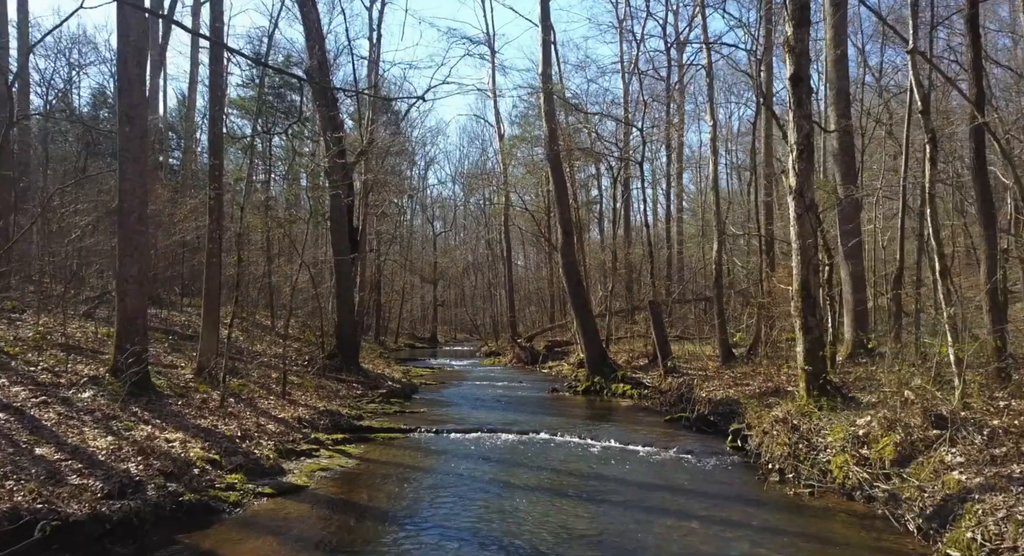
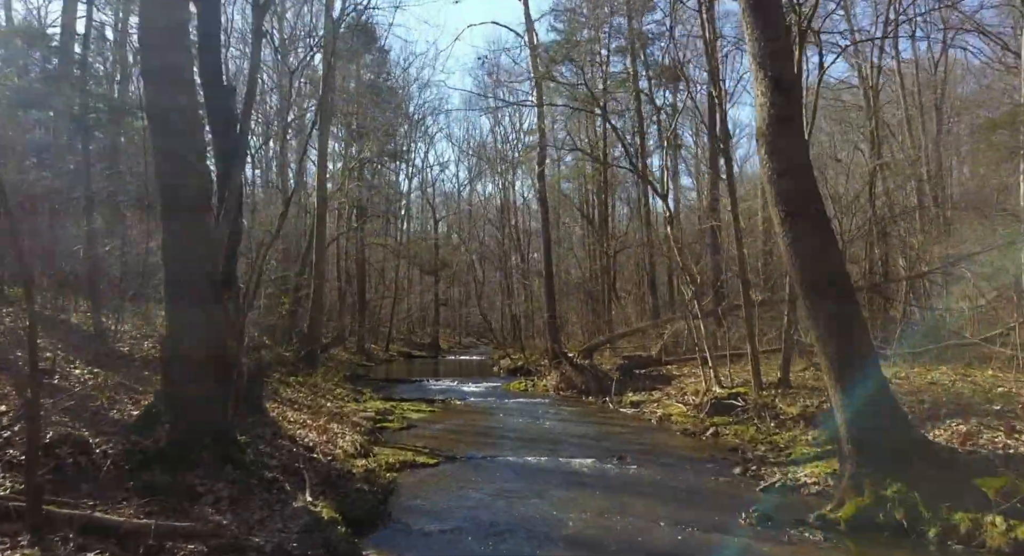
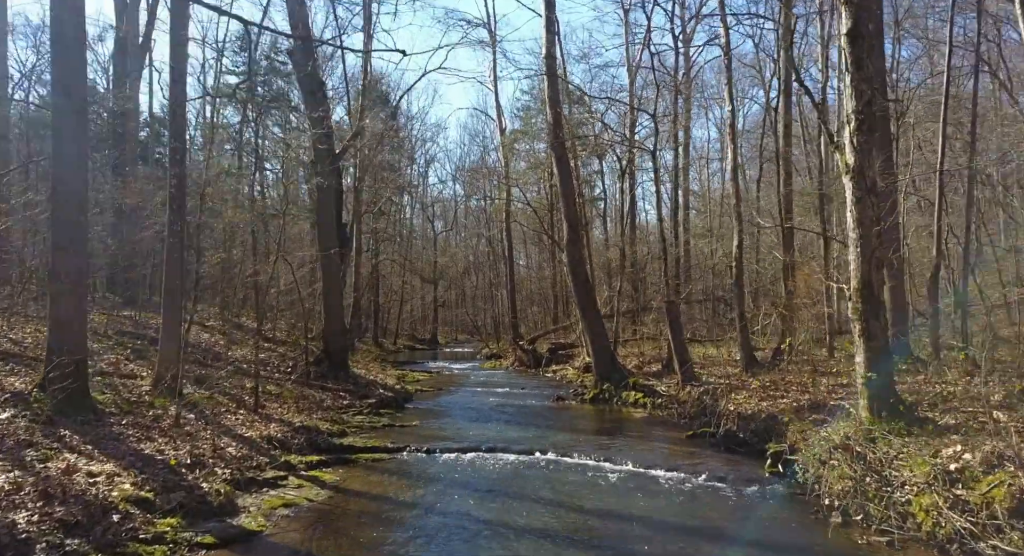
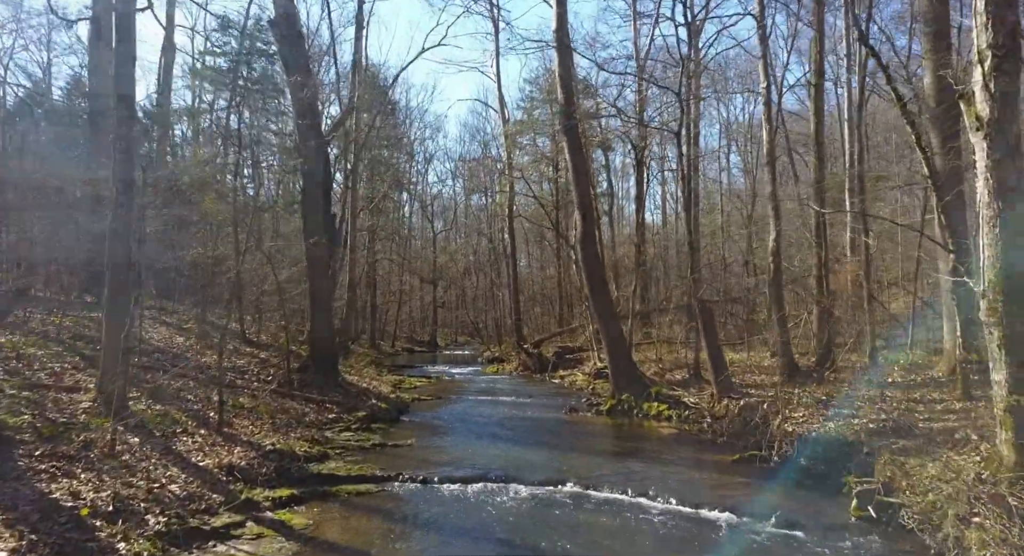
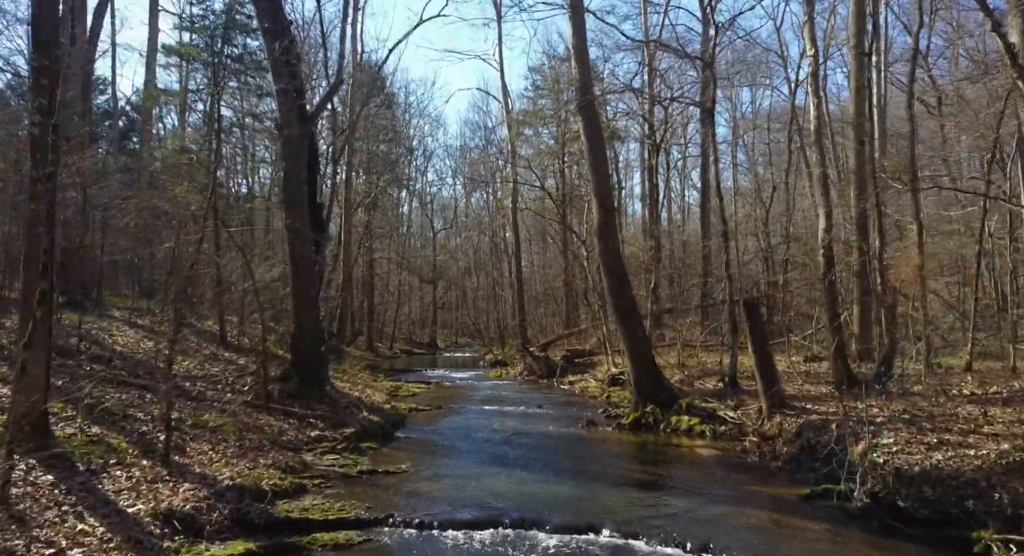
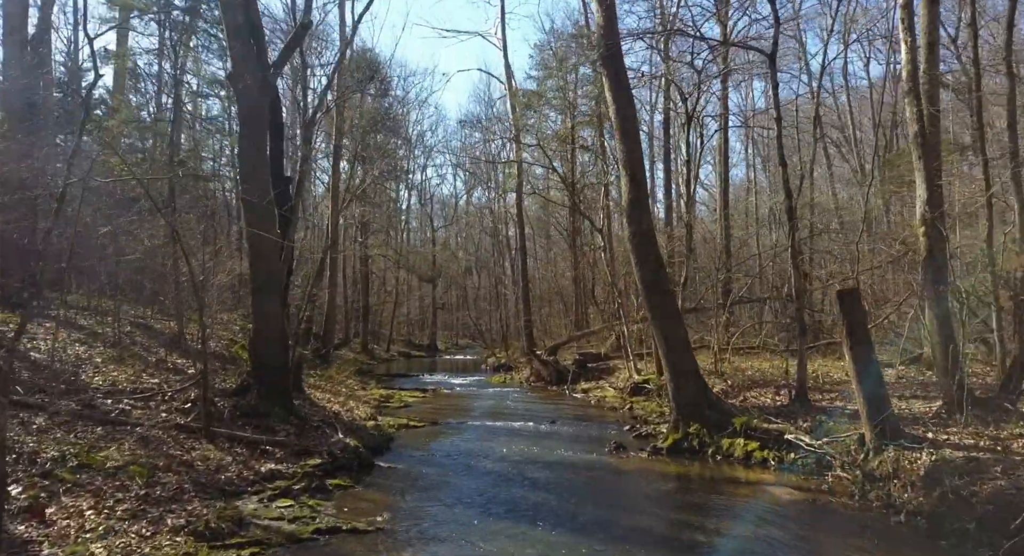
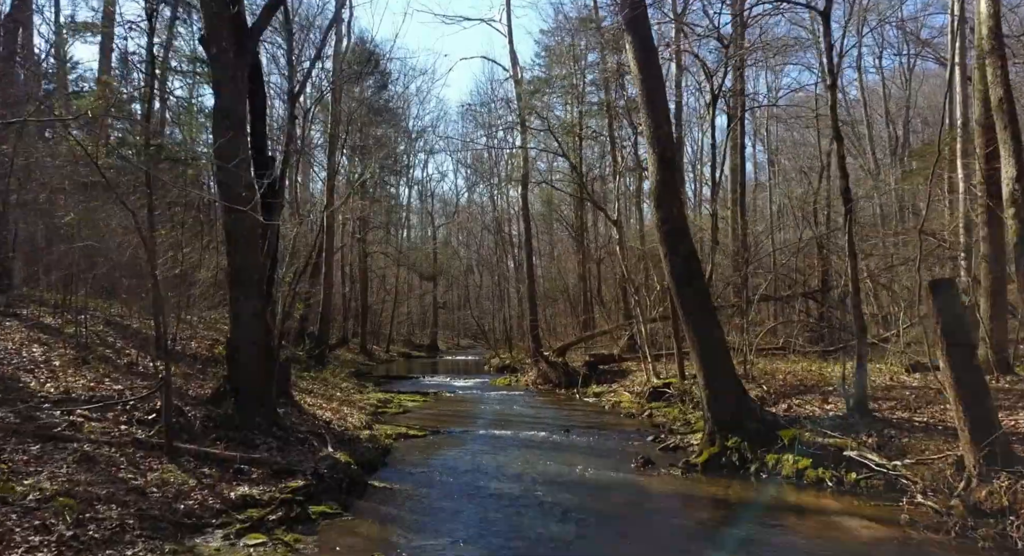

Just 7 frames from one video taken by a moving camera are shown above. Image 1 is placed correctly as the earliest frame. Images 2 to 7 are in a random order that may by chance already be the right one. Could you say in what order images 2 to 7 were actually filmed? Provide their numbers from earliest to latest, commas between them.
3, 4, 5, 6, 7, 2
